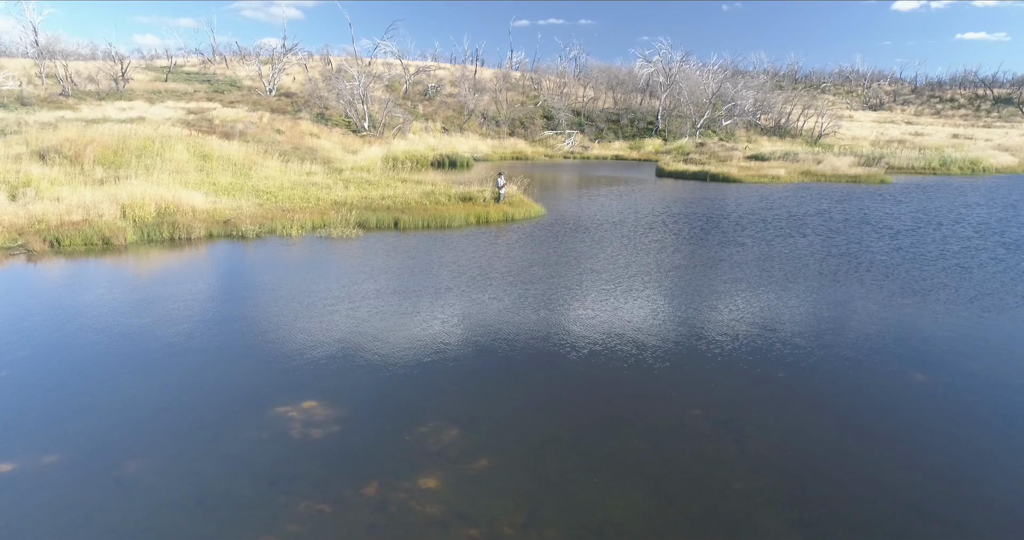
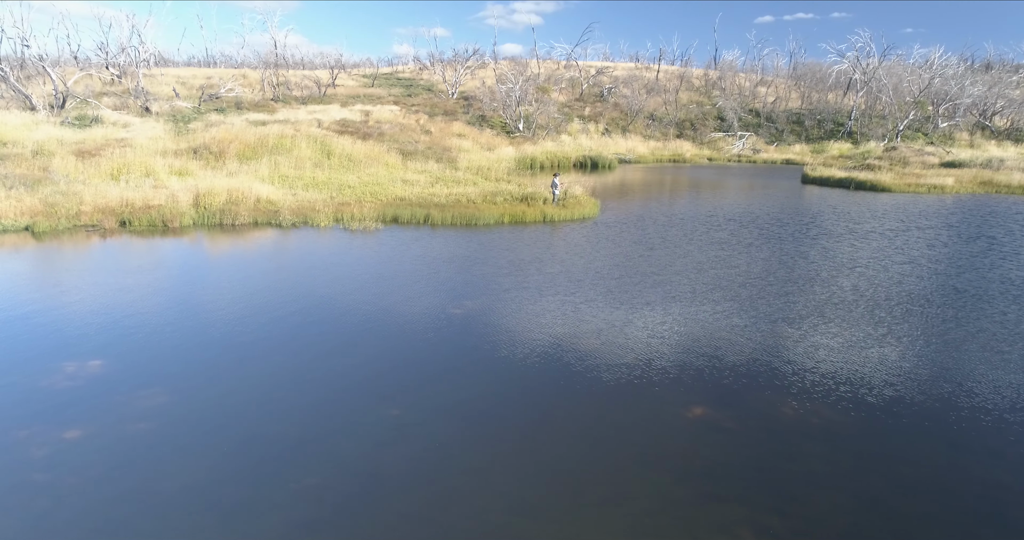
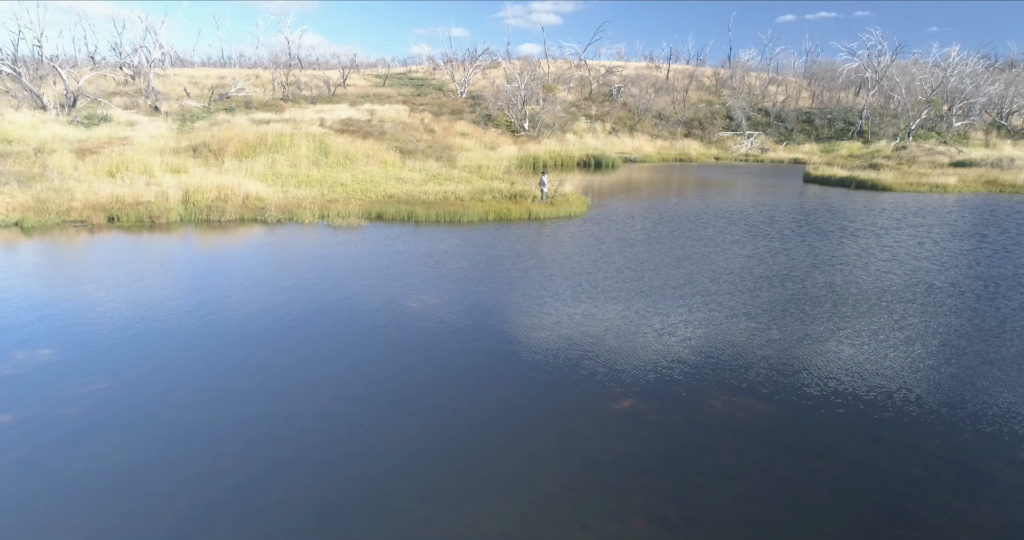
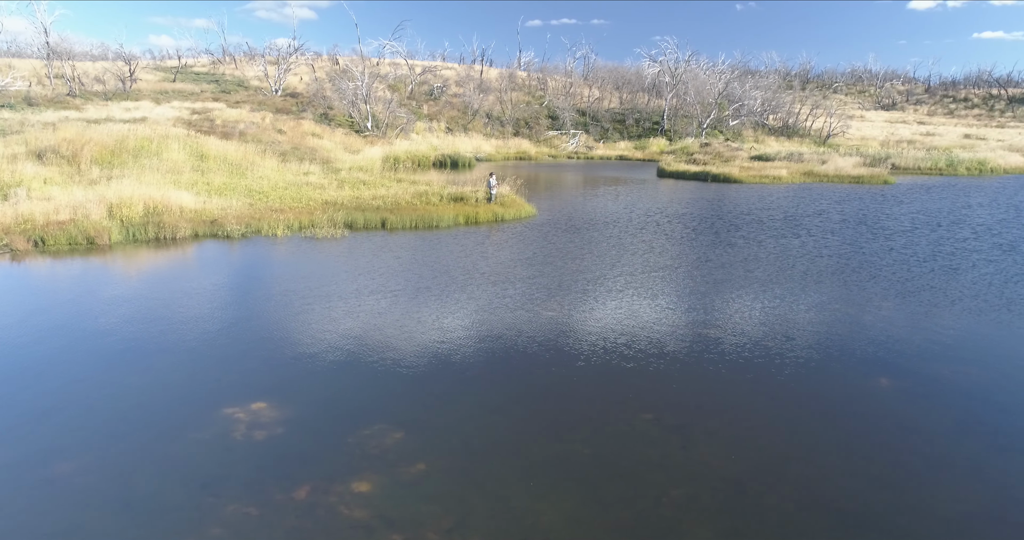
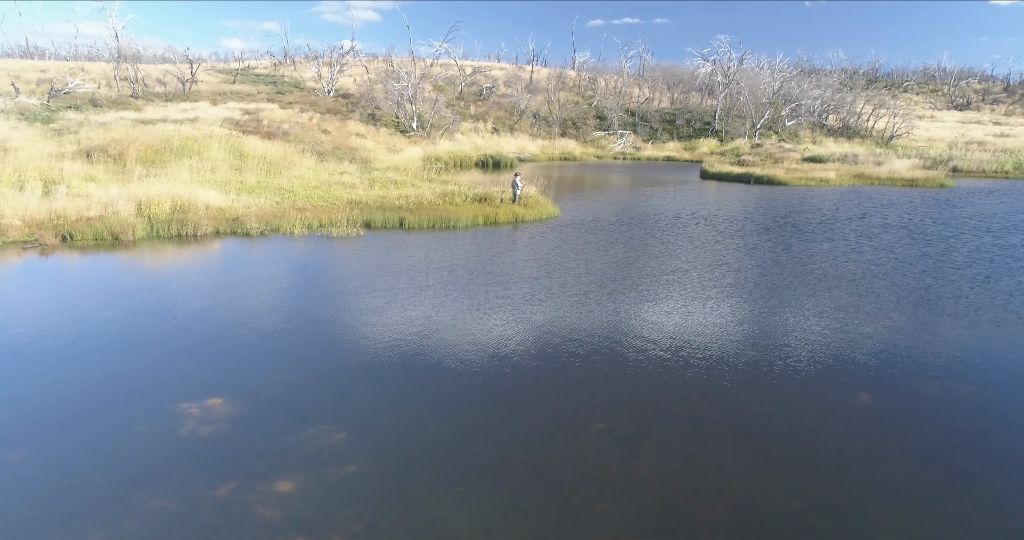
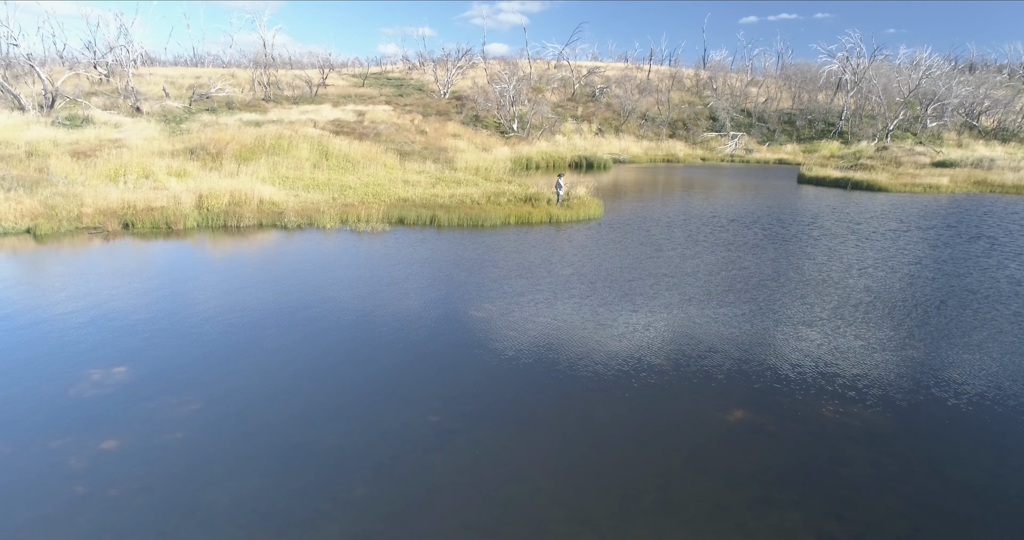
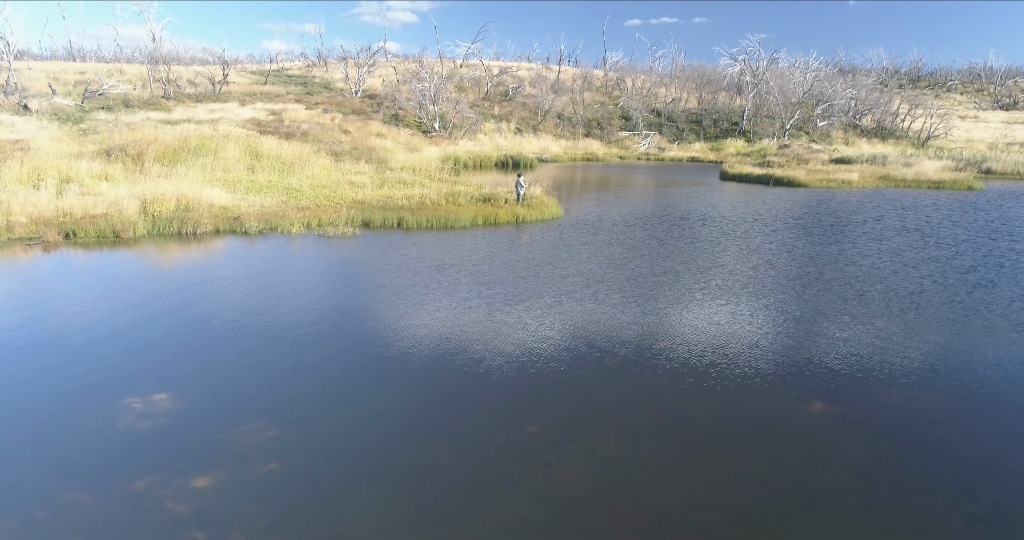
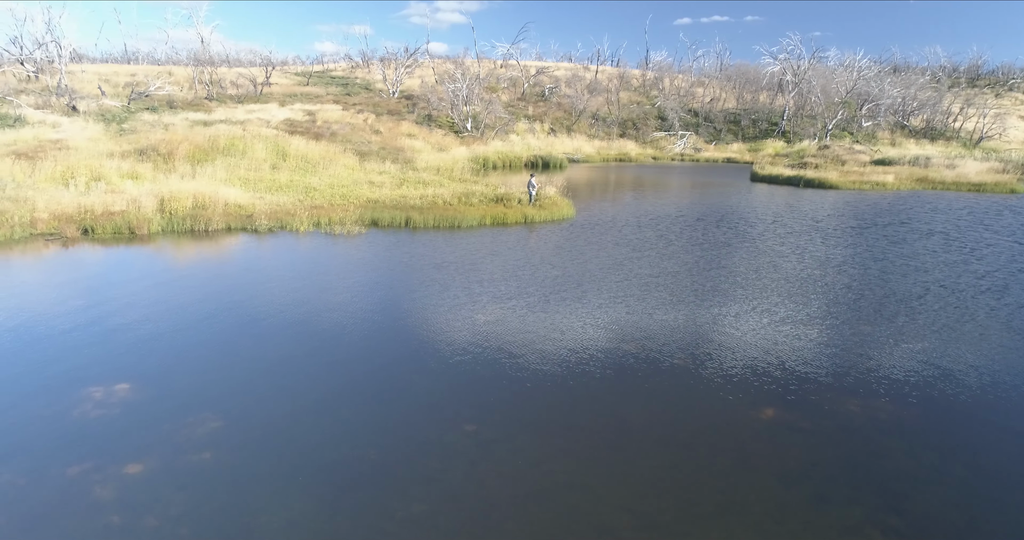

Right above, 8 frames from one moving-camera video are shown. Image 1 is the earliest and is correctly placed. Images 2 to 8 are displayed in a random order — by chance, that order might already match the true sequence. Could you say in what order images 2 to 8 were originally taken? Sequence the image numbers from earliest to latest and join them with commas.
4, 5, 7, 8, 6, 2, 3
